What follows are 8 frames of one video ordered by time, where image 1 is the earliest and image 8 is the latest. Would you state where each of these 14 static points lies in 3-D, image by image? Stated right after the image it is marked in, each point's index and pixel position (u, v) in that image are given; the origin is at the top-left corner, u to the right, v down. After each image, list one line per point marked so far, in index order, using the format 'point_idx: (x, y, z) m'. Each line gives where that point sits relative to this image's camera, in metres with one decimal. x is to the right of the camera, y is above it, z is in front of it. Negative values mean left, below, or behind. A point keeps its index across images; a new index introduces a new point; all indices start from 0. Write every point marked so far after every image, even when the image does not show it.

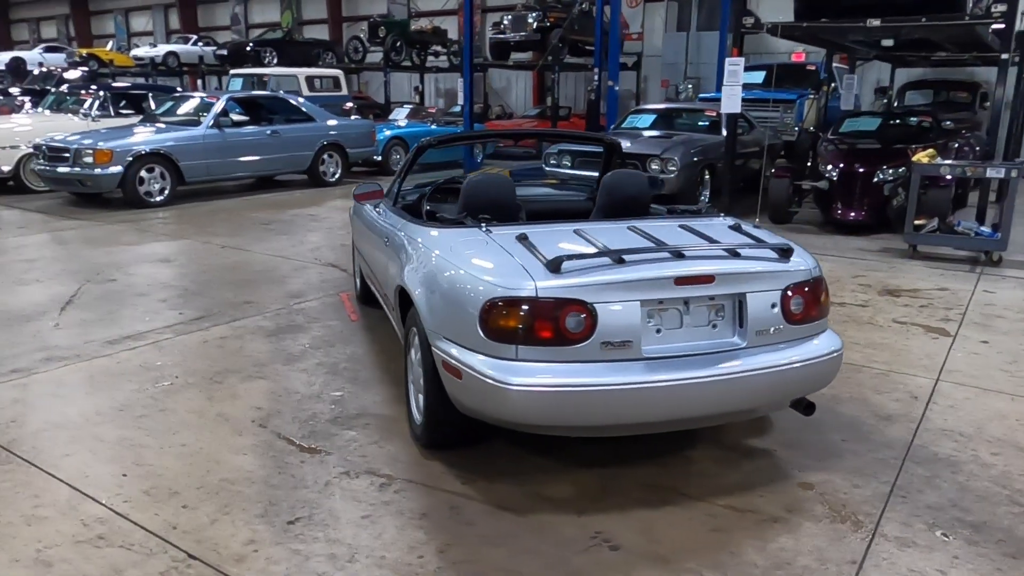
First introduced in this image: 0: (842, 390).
0: (+1.7, -0.6, +4.1) m
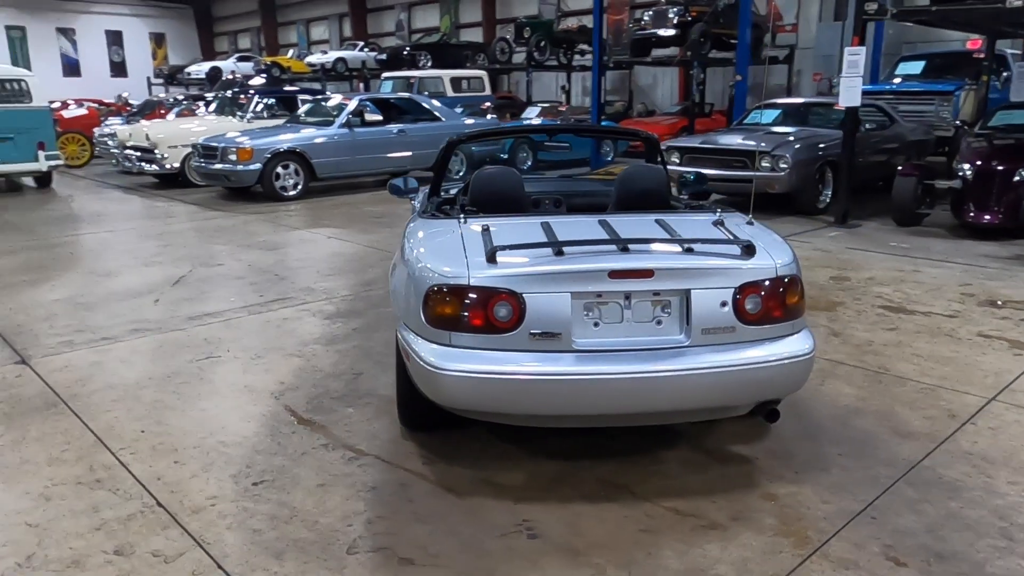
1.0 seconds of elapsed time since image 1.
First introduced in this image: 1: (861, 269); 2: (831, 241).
0: (+1.8, -0.6, +3.7) m
1: (+3.0, +0.2, +6.6) m
2: (+3.3, +0.5, +7.9) m
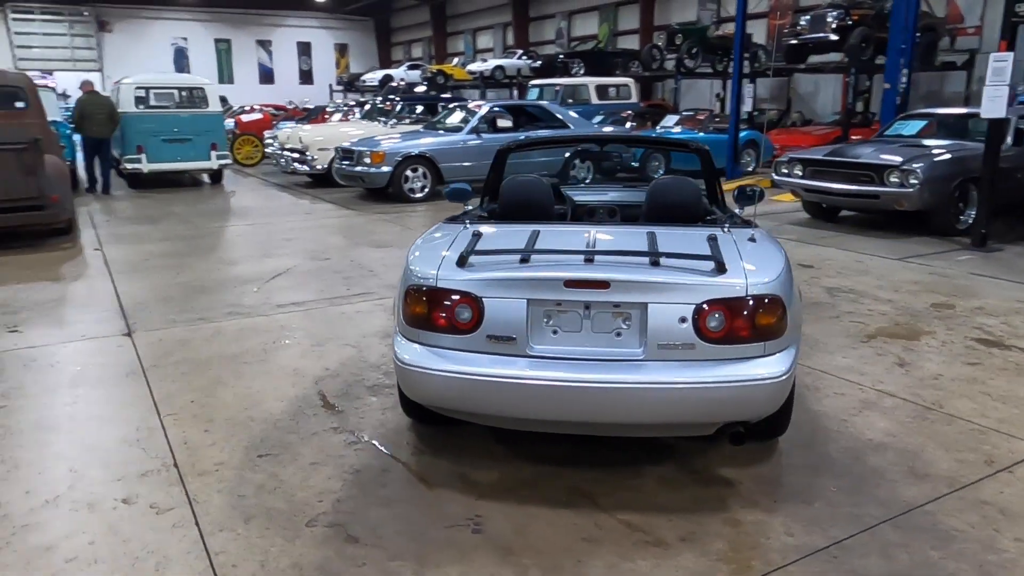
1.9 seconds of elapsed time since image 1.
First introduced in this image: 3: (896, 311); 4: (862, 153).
0: (+1.8, -0.7, +3.5) m
1: (+3.6, -0.1, +6.0) m
2: (+4.2, +0.2, +7.2) m
3: (+2.8, -0.2, +5.6) m
4: (+4.1, +1.6, +8.9) m
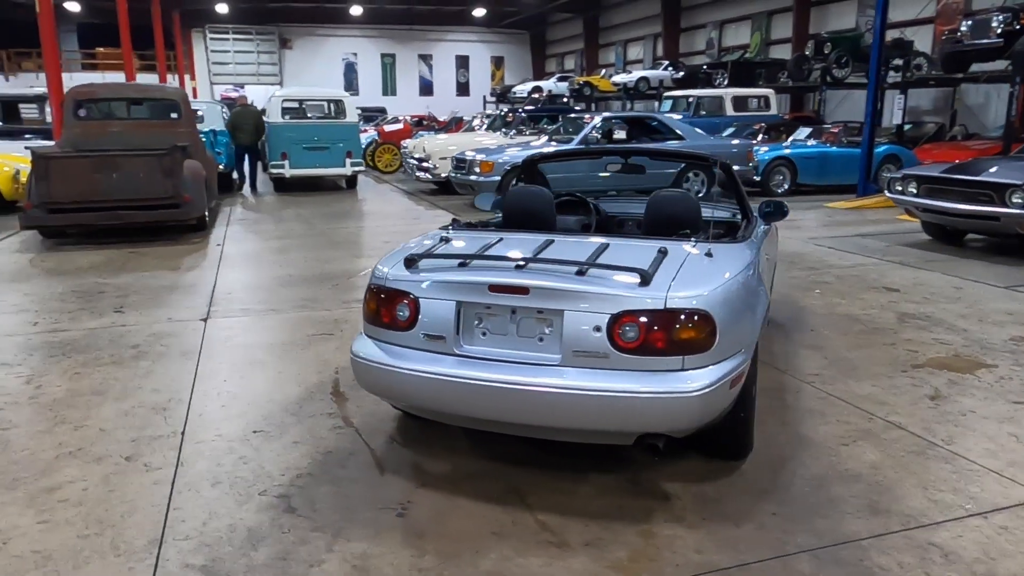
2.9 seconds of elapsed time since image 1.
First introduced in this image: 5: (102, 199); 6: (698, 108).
0: (+1.6, -0.8, +3.3) m
1: (+4.0, -0.3, +5.4) m
2: (+4.8, -0.1, +6.5) m
3: (+3.1, -0.4, +5.2) m
4: (+5.1, +1.3, +8.2) m
5: (-4.8, +1.0, +8.9) m
6: (+4.8, +4.7, +19.7) m
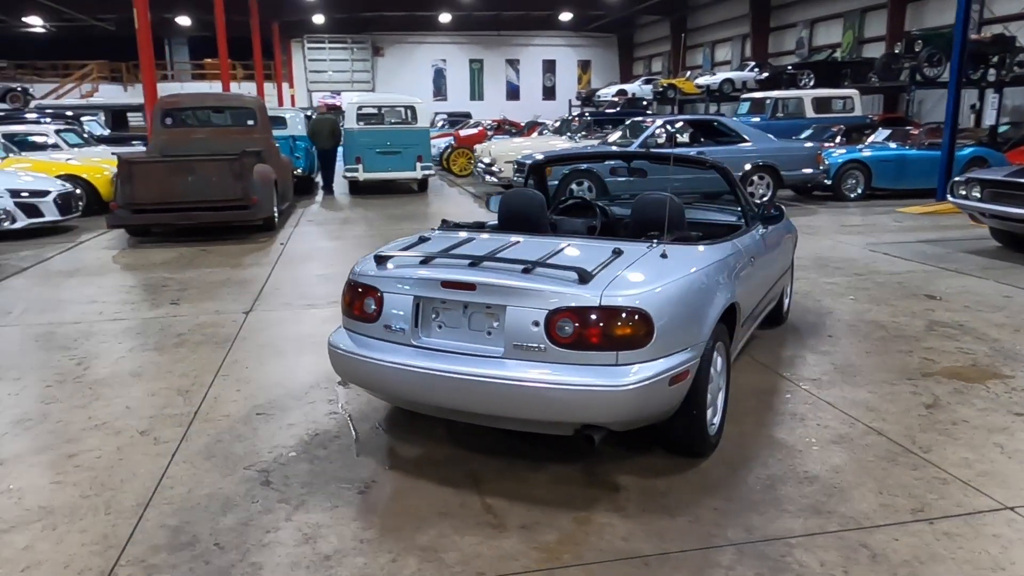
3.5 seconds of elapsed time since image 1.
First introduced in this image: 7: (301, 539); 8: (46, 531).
0: (+1.4, -0.8, +3.3) m
1: (+4.0, -0.4, +5.1) m
2: (+5.0, -0.2, +6.1) m
3: (+3.1, -0.4, +5.0) m
4: (+5.5, +1.2, +7.7) m
5: (-4.2, +1.1, +9.7) m
6: (+6.7, +4.5, +19.2) m
7: (-0.8, -0.9, +2.8) m
8: (-1.8, -0.9, +2.9) m
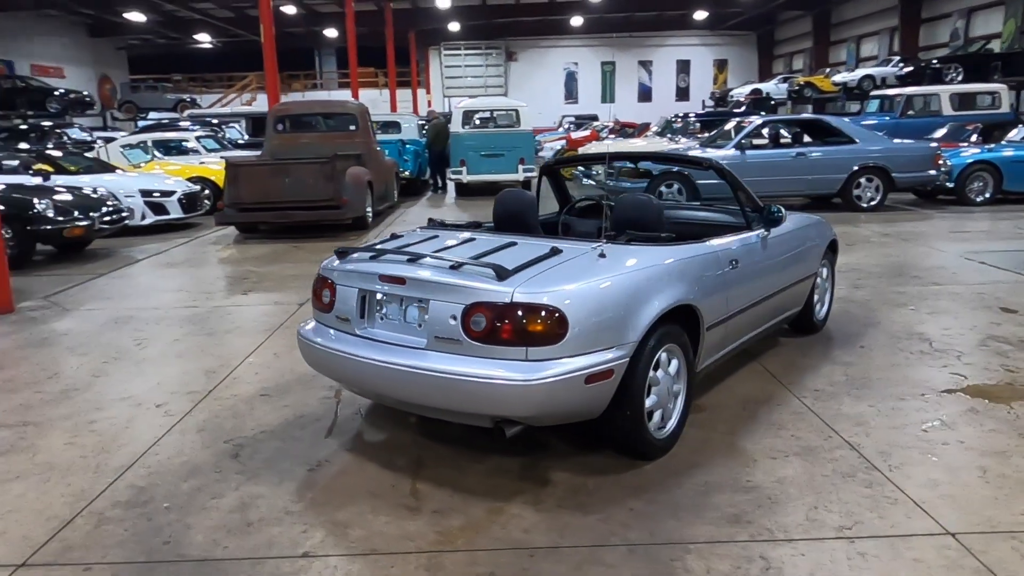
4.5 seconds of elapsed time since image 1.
0: (+1.1, -0.8, +3.2) m
1: (+4.0, -0.5, +4.5) m
2: (+5.1, -0.3, +5.3) m
3: (+3.1, -0.5, +4.5) m
4: (+6.0, +1.0, +6.8) m
5: (-3.2, +1.2, +10.5) m
6: (+9.3, +4.3, +17.9) m
7: (-1.1, -0.9, +3.1) m
8: (-2.1, -0.9, +3.4) m
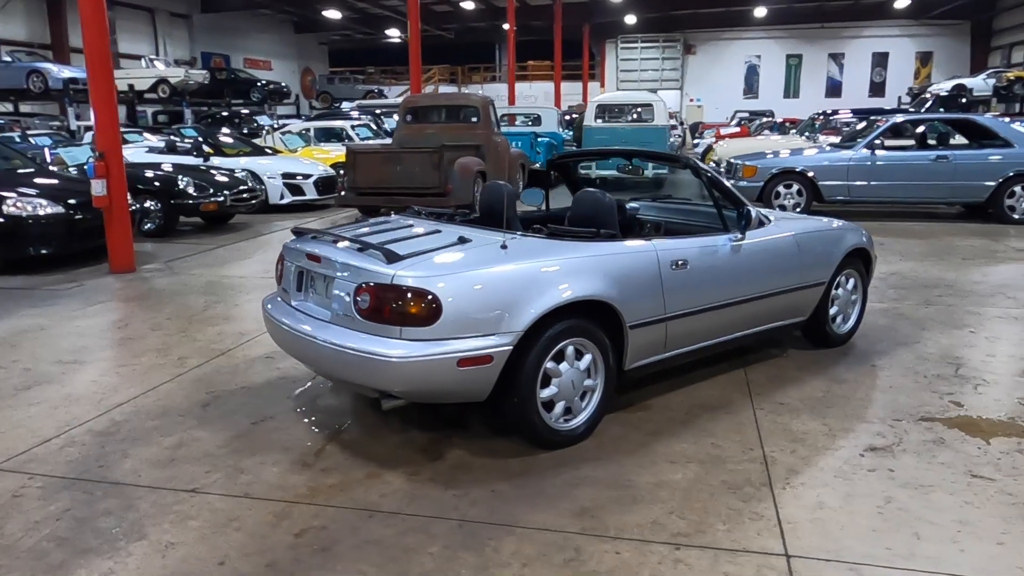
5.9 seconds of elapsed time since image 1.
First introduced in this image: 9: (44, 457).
0: (+0.6, -0.8, +3.1) m
1: (+3.7, -0.7, +3.7) m
2: (+5.0, -0.6, +4.3) m
3: (+2.9, -0.6, +4.0) m
4: (+6.3, +0.7, +5.5) m
5: (-1.8, +1.5, +11.2) m
6: (+12.3, +3.7, +15.5) m
7: (-1.6, -0.7, +3.6) m
8: (-2.5, -0.6, +4.1) m
9: (-2.1, -0.8, +3.5) m
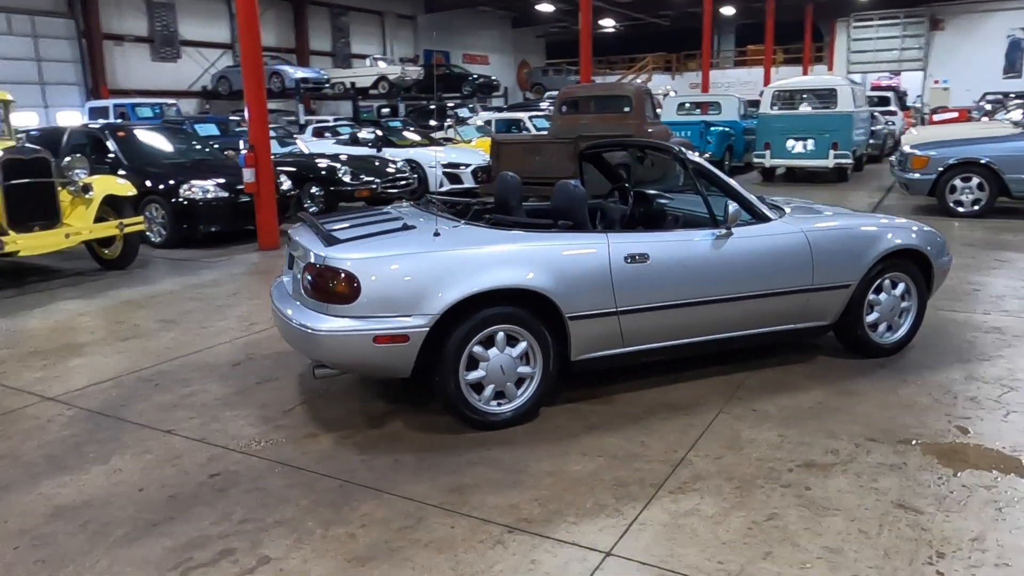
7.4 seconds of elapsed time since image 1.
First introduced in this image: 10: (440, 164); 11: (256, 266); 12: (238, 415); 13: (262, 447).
0: (+0.1, -0.8, +3.2) m
1: (+3.3, -0.8, +2.9) m
2: (+4.7, -0.7, +3.0) m
3: (+2.6, -0.7, +3.4) m
4: (+6.3, +0.4, +3.8) m
5: (+0.3, +1.7, +11.5) m
6: (+15.1, +3.2, +11.6) m
7: (-1.8, -0.6, +4.3) m
8: (-2.5, -0.5, +5.0) m
9: (-2.4, -0.6, +4.3) m
10: (-1.2, +2.2, +13.6) m
11: (-2.7, +0.2, +8.1) m
12: (-1.4, -0.7, +3.9) m
13: (-1.1, -0.7, +3.6) m
